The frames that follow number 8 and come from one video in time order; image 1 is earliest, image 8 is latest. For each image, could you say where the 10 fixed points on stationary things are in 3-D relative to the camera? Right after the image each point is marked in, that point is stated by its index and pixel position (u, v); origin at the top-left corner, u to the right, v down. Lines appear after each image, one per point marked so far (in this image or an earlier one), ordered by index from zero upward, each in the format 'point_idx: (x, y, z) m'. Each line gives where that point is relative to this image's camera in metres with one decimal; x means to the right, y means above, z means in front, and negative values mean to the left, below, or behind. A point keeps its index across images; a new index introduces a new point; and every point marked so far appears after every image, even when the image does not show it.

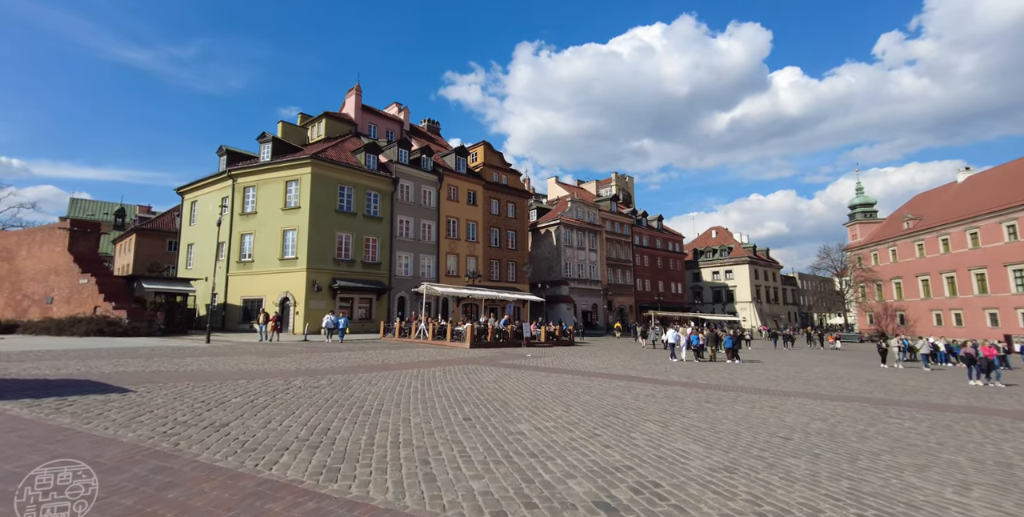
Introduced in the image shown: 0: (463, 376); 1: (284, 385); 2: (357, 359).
0: (-1.5, -3.6, +13.6) m
1: (-4.9, -2.7, +9.5) m
2: (-5.9, -3.8, +17.1) m
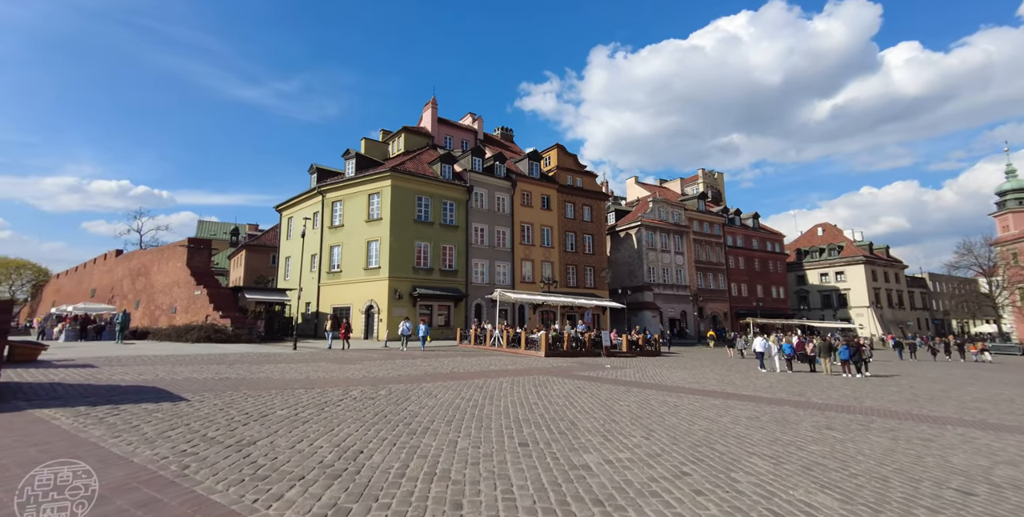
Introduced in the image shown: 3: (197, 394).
0: (+0.5, -3.6, +12.5) m
1: (-3.5, -2.8, +9.1) m
2: (-3.2, -4.0, +16.7) m
3: (-5.5, -2.4, +7.9) m
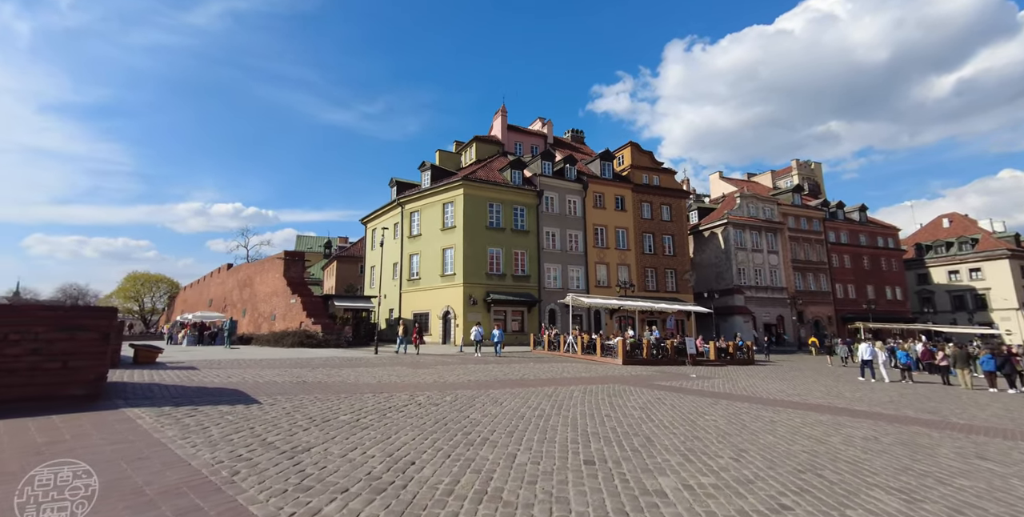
0: (+2.4, -3.6, +11.7) m
1: (-2.1, -2.9, +9.0) m
2: (-0.5, -4.2, +16.5) m
3: (-4.4, -2.5, +8.1) m
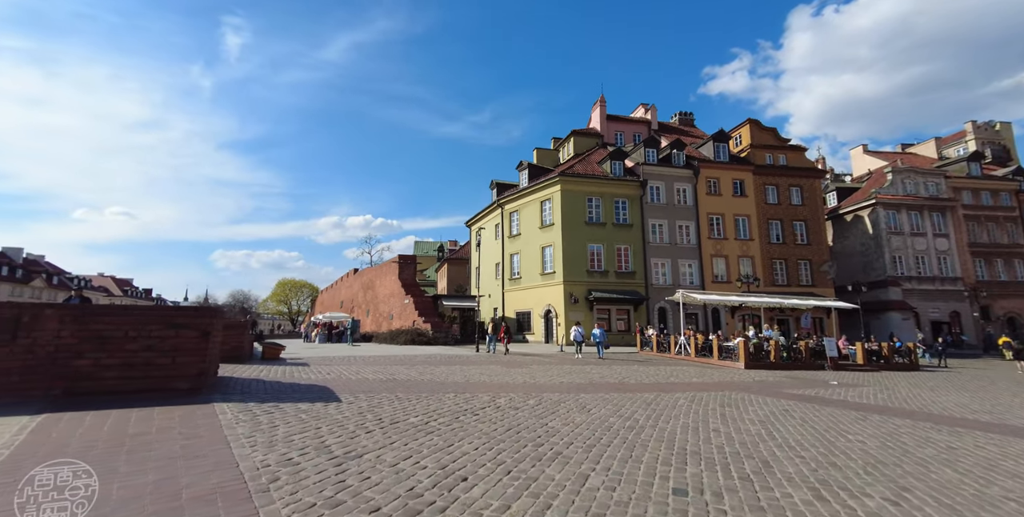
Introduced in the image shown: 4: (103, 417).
0: (+4.6, -3.4, +10.0) m
1: (-0.5, -2.8, +8.6) m
2: (+2.9, -4.0, +15.4) m
3: (-2.9, -2.5, +8.2) m
4: (-5.1, -2.0, +5.6) m
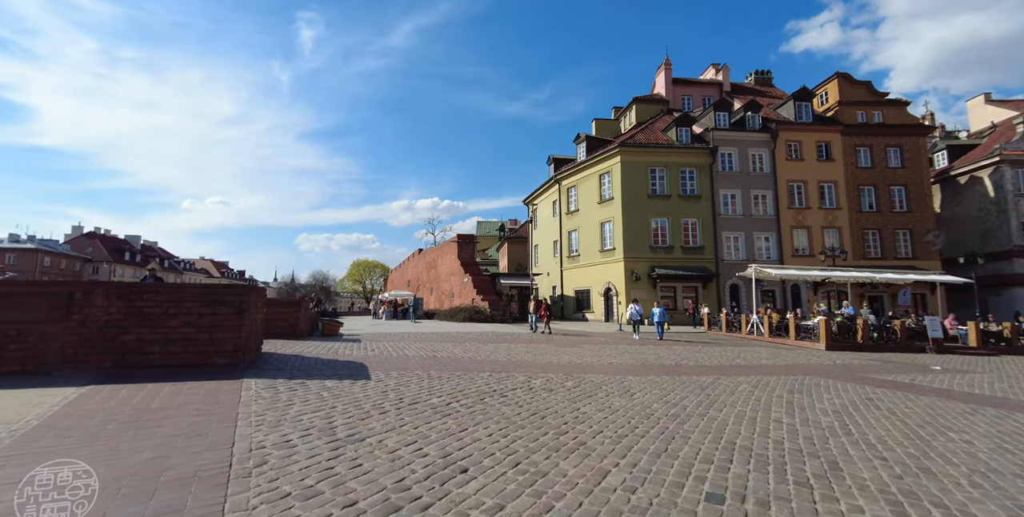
0: (+5.4, -2.7, +8.9) m
1: (+0.1, -2.3, +8.1) m
2: (+4.5, -3.1, +14.4) m
3: (-2.3, -2.1, +8.1) m
4: (-4.9, -1.7, +5.8) m
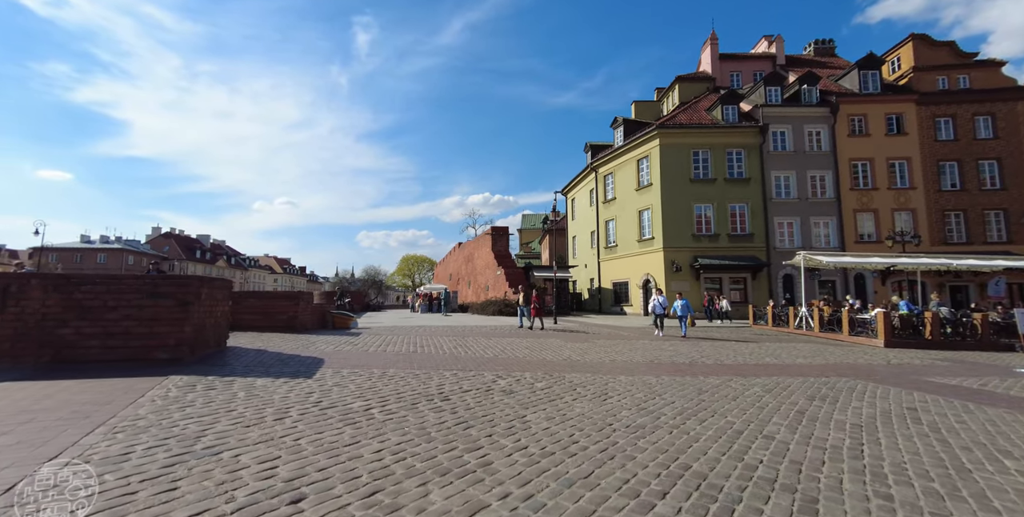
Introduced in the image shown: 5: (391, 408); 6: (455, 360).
0: (+4.7, -2.4, +7.4) m
1: (-0.6, -2.1, +7.3) m
2: (+4.5, -2.7, +13.1) m
3: (-3.0, -1.9, +7.5) m
4: (-5.8, -1.6, +5.5) m
5: (-1.5, -1.9, +5.8) m
6: (-1.4, -2.1, +9.4) m
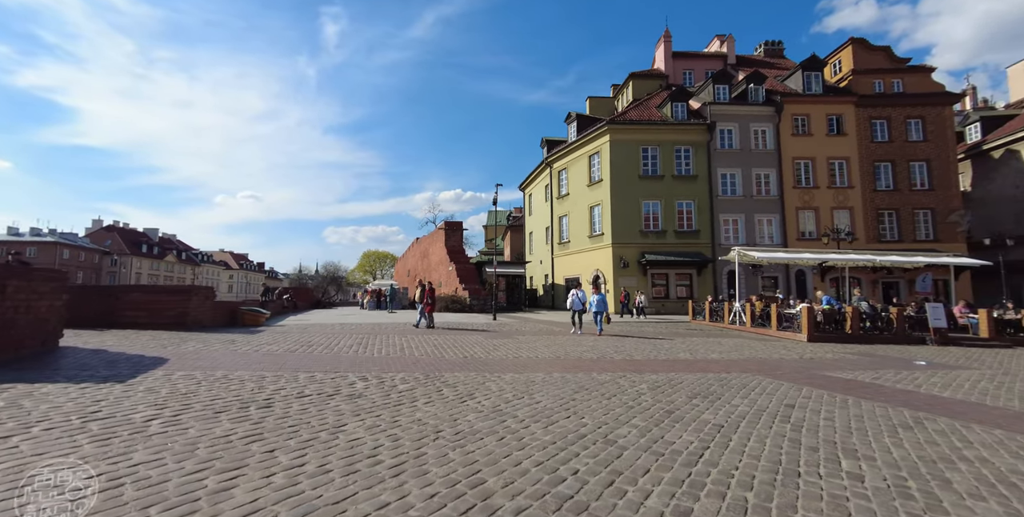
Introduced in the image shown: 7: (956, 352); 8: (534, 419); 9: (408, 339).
0: (+2.5, -2.3, +7.0) m
1: (-2.7, -1.9, +6.5) m
2: (+1.9, -2.5, +12.7) m
3: (-5.1, -1.7, +6.6) m
4: (-7.8, -1.4, +4.5) m
5: (-3.6, -1.7, +5.0) m
6: (-3.7, -2.0, +8.7) m
7: (+14.6, -3.1, +14.6) m
8: (+0.4, -2.1, +5.9) m
9: (-3.2, -2.3, +13.0) m
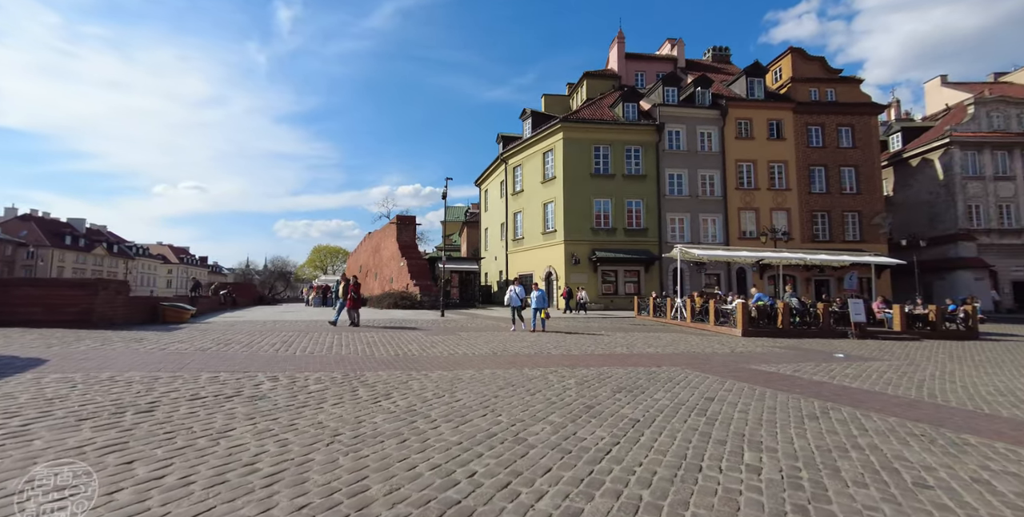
0: (+1.3, -2.2, +7.0) m
1: (-3.9, -1.8, +6.0) m
2: (+0.2, -2.4, +12.5) m
3: (-6.3, -1.6, +5.9) m
4: (-8.8, -1.3, +3.5) m
5: (-4.6, -1.6, +4.4) m
6: (-5.0, -1.8, +8.0) m
7: (+12.7, -3.0, +15.6) m
8: (-0.7, -2.0, +5.6) m
9: (-4.9, -2.1, +12.4) m
